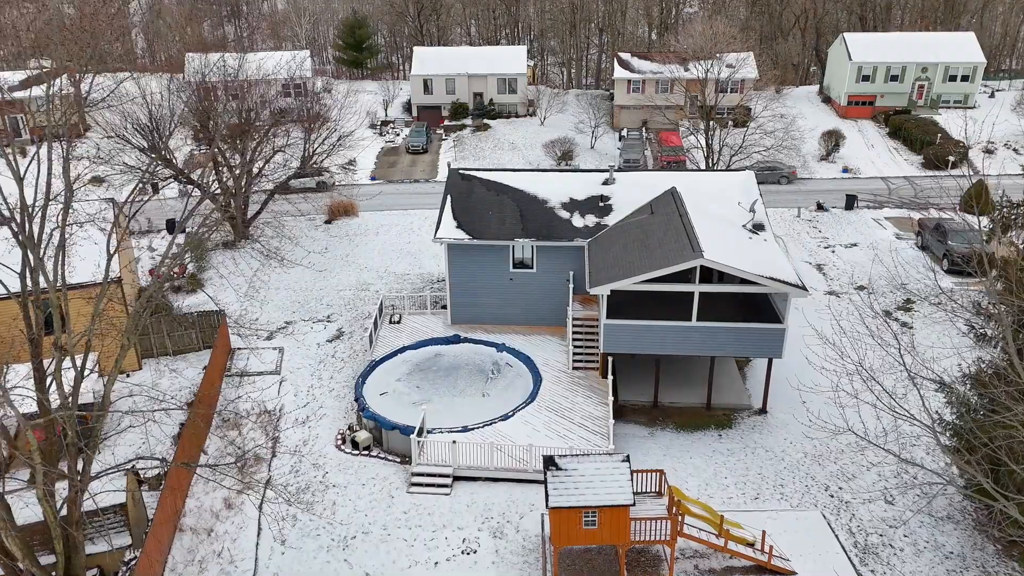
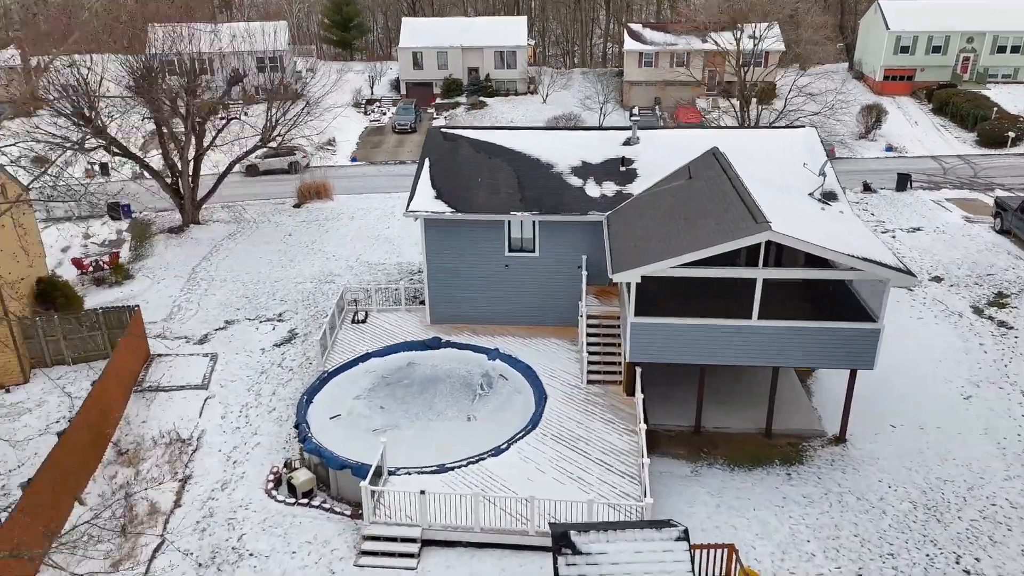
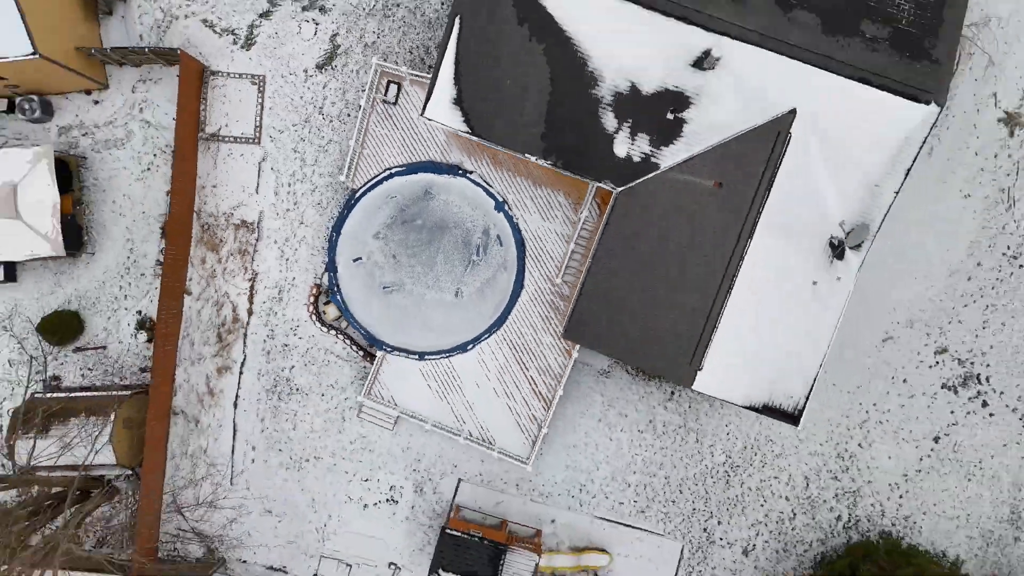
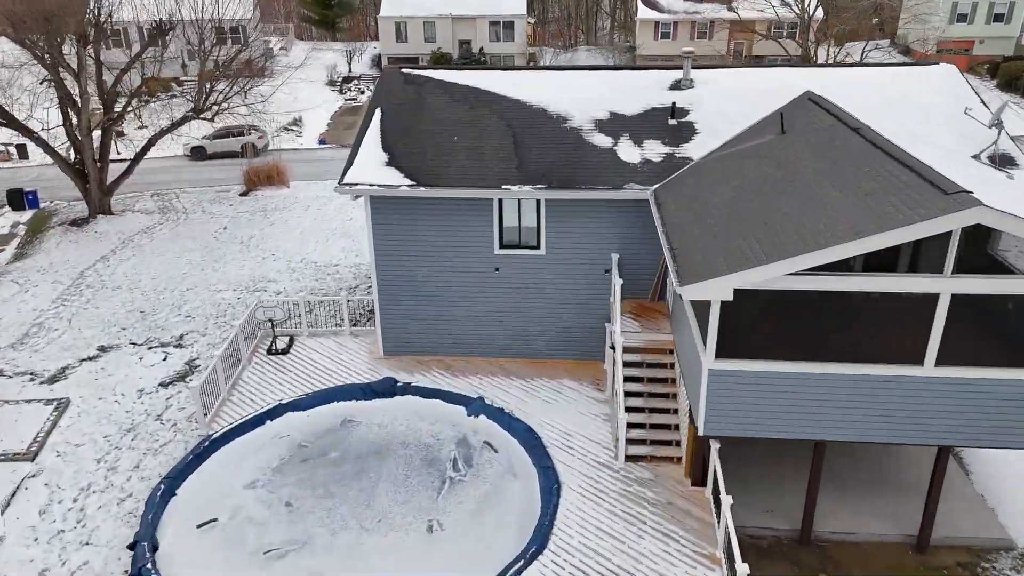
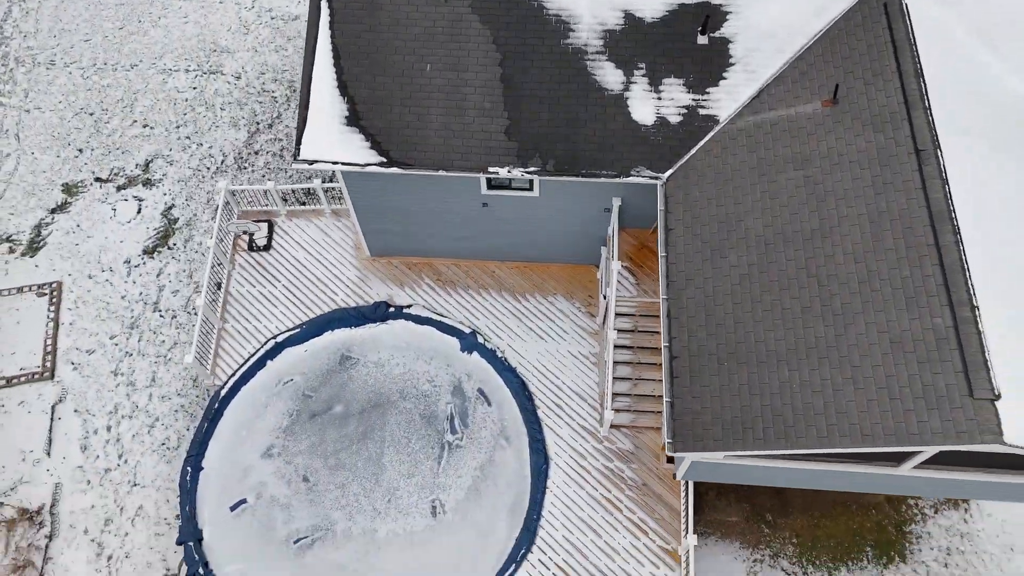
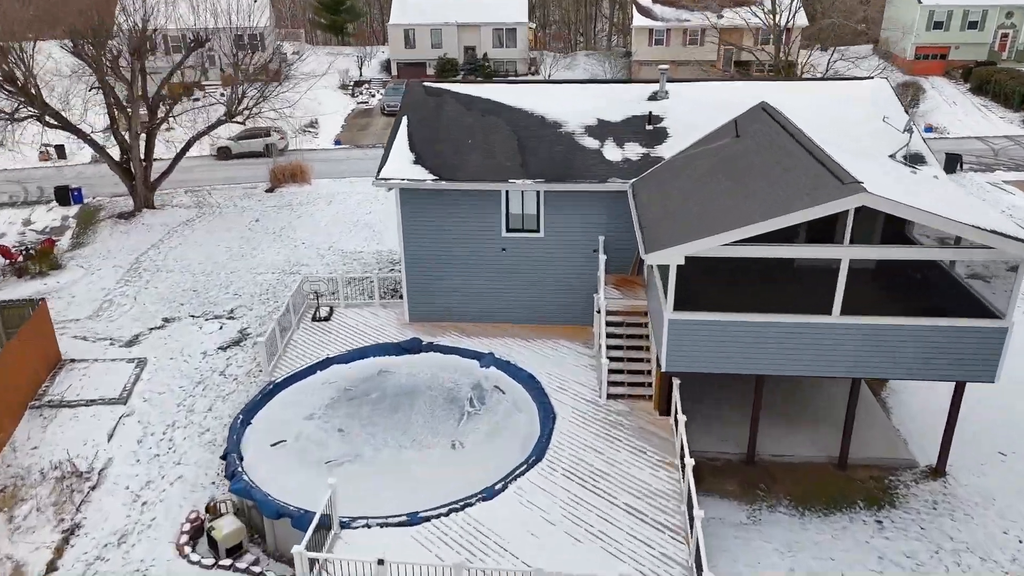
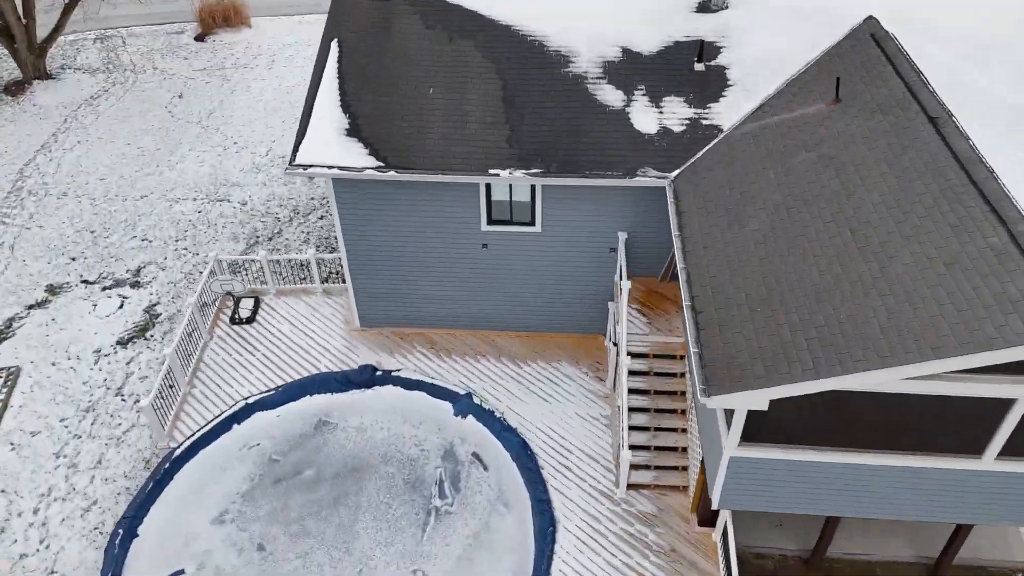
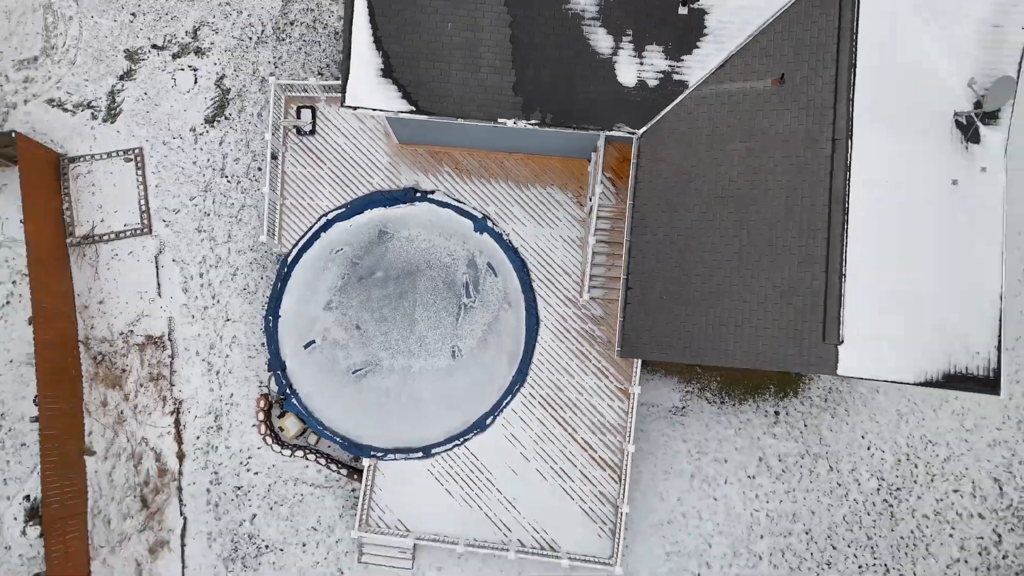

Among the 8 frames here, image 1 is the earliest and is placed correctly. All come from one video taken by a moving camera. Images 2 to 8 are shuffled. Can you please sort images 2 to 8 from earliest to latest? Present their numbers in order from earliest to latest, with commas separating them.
2, 6, 4, 7, 5, 8, 3
